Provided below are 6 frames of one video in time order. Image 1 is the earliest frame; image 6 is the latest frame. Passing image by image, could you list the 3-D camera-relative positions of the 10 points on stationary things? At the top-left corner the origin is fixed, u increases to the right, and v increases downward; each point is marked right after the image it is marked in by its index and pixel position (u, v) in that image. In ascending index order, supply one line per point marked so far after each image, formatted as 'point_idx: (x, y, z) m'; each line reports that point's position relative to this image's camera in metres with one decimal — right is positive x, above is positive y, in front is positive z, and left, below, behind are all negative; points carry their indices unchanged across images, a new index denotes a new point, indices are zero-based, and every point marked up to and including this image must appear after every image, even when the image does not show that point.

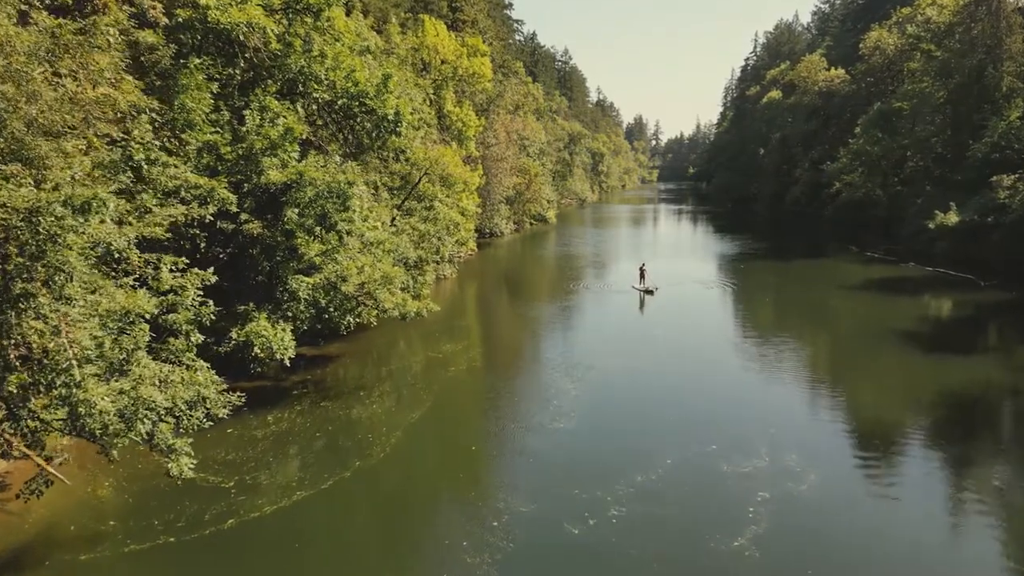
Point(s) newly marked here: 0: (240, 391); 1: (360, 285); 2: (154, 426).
0: (-6.3, -2.5, +16.5) m
1: (-3.6, 0.0, +17.0) m
2: (-4.6, -1.8, +9.1) m
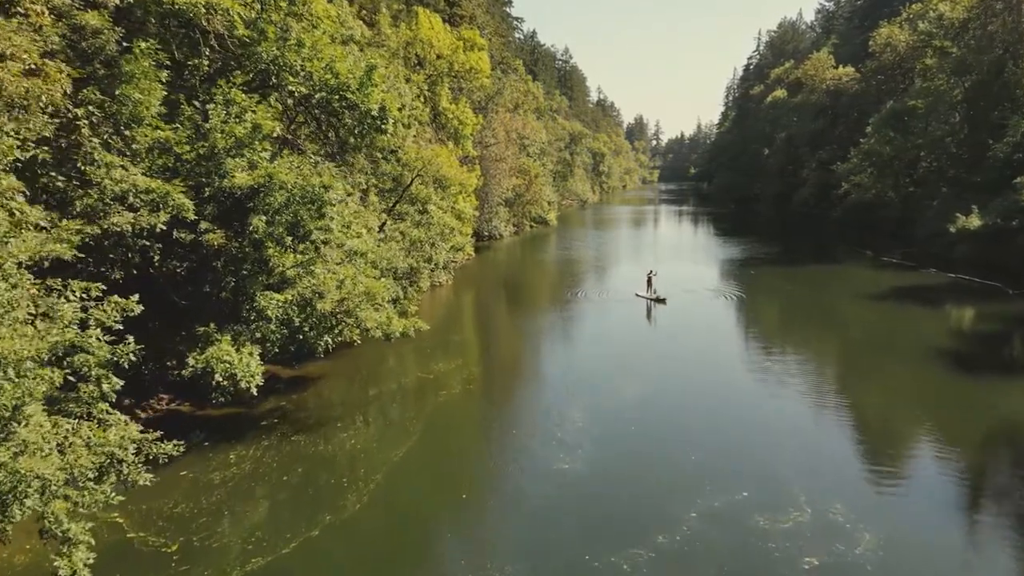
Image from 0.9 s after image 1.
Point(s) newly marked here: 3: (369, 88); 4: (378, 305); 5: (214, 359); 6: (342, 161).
0: (-6.3, -2.8, +14.6) m
1: (-3.6, -0.3, +15.1) m
2: (-4.7, -2.1, +7.3) m
3: (-3.2, +4.5, +16.2) m
4: (-3.1, -0.4, +16.5) m
5: (-5.2, -1.2, +12.6) m
6: (-4.4, +3.2, +18.3) m
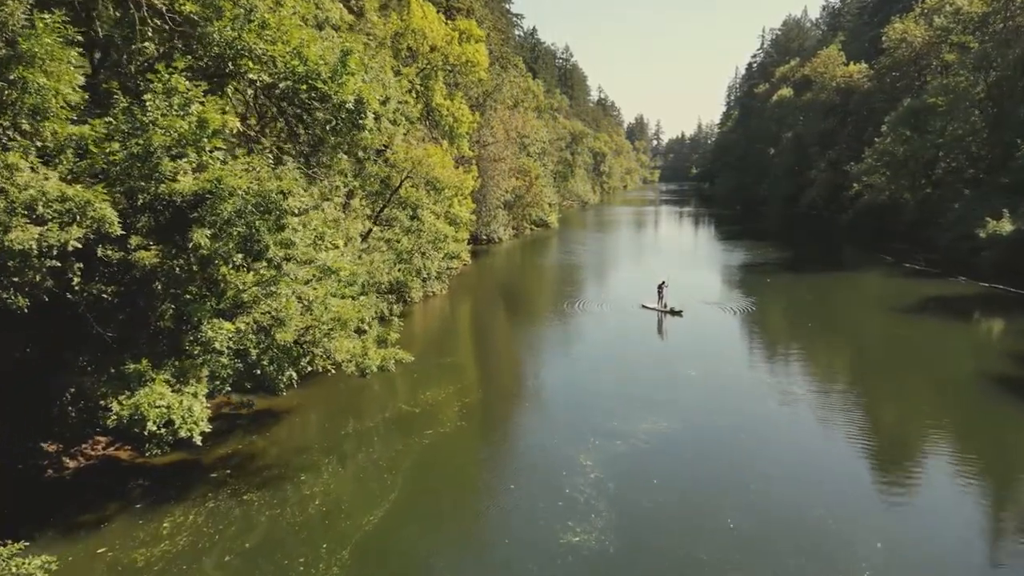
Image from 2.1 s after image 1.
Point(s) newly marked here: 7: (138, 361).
0: (-6.3, -3.2, +12.3) m
1: (-3.7, -0.7, +12.8) m
2: (-4.7, -2.6, +5.0) m
3: (-3.3, +4.1, +13.9) m
4: (-3.2, -0.9, +14.2) m
5: (-5.2, -1.7, +10.2) m
6: (-4.4, +2.8, +16.0) m
7: (-5.8, -1.1, +11.1) m
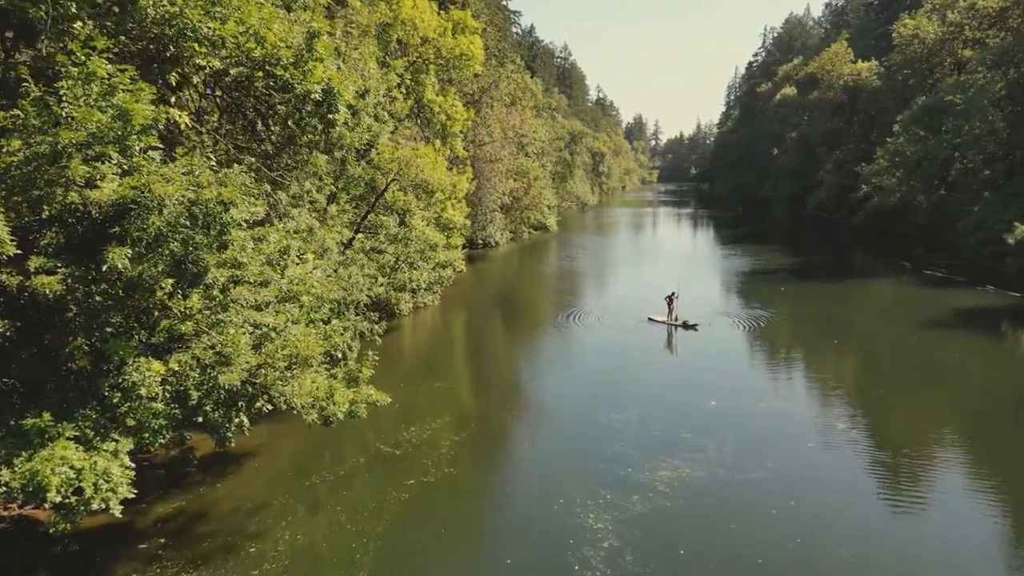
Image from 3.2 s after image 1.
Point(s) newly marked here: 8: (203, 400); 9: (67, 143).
0: (-6.4, -3.6, +10.1) m
1: (-3.7, -1.1, +10.6) m
2: (-4.7, -3.0, +2.8) m
3: (-3.3, +3.7, +11.7) m
4: (-3.2, -1.3, +12.1) m
5: (-5.3, -2.1, +8.1) m
6: (-4.4, +2.4, +13.8) m
7: (-5.8, -1.5, +9.0) m
8: (-4.3, -1.6, +10.0) m
9: (-5.4, +1.7, +8.7) m
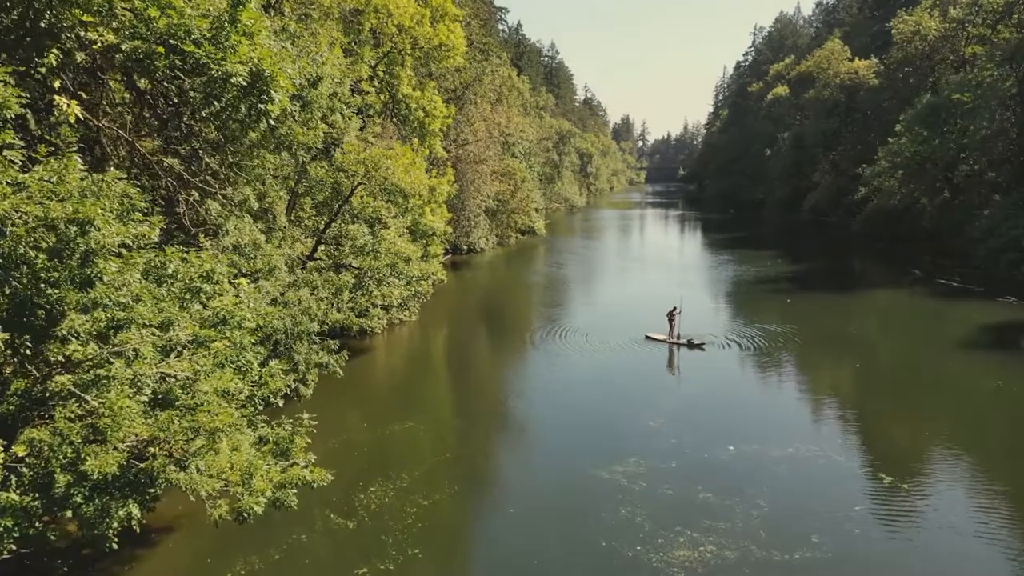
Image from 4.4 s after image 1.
0: (-6.6, -4.1, +7.5) m
1: (-3.9, -1.6, +8.1) m
2: (-4.8, -3.5, +0.2) m
3: (-3.6, +3.2, +9.2) m
4: (-3.5, -1.8, +9.5) m
5: (-5.4, -2.6, +5.4) m
6: (-4.7, +1.9, +11.2) m
7: (-6.0, -2.0, +6.3) m
8: (-4.5, -2.0, +7.4) m
9: (-5.6, +1.3, +6.1) m
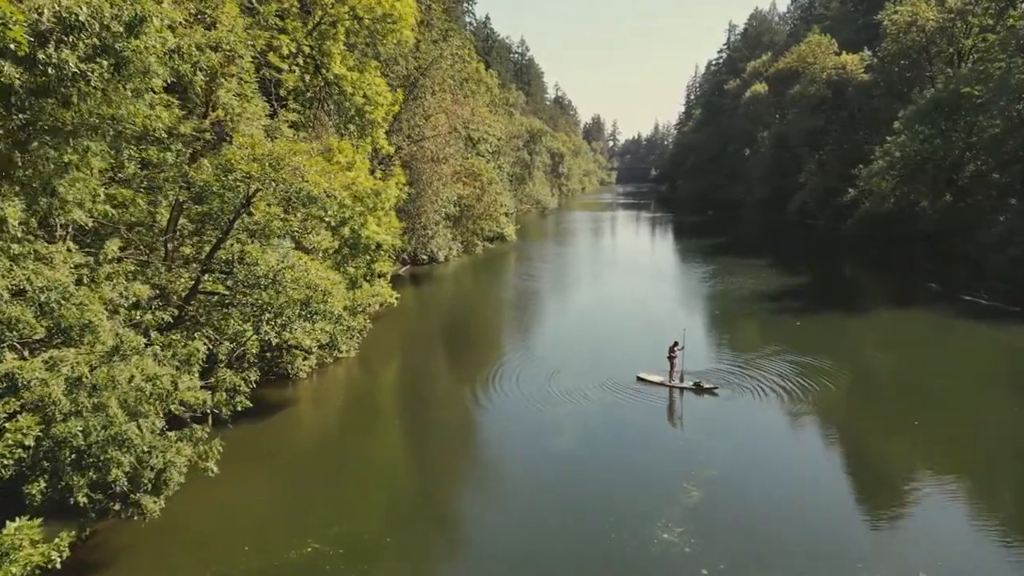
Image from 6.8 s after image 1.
0: (-6.9, -4.9, +2.5) m
1: (-4.3, -2.4, +3.2) m
2: (-4.9, -4.3, -4.7) m
3: (-4.0, +2.4, +4.3) m
4: (-3.9, -2.6, +4.6) m
5: (-5.7, -3.4, +0.5) m
6: (-5.3, +1.1, +6.3) m
7: (-6.3, -2.9, +1.4) m
8: (-4.8, -2.9, +2.5) m
9: (-5.9, +0.4, +1.2) m
